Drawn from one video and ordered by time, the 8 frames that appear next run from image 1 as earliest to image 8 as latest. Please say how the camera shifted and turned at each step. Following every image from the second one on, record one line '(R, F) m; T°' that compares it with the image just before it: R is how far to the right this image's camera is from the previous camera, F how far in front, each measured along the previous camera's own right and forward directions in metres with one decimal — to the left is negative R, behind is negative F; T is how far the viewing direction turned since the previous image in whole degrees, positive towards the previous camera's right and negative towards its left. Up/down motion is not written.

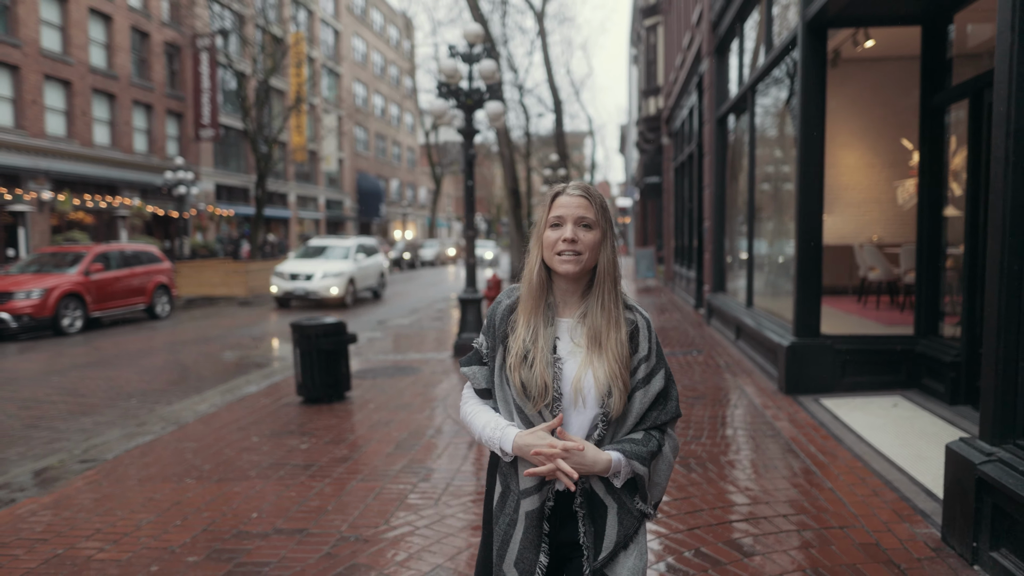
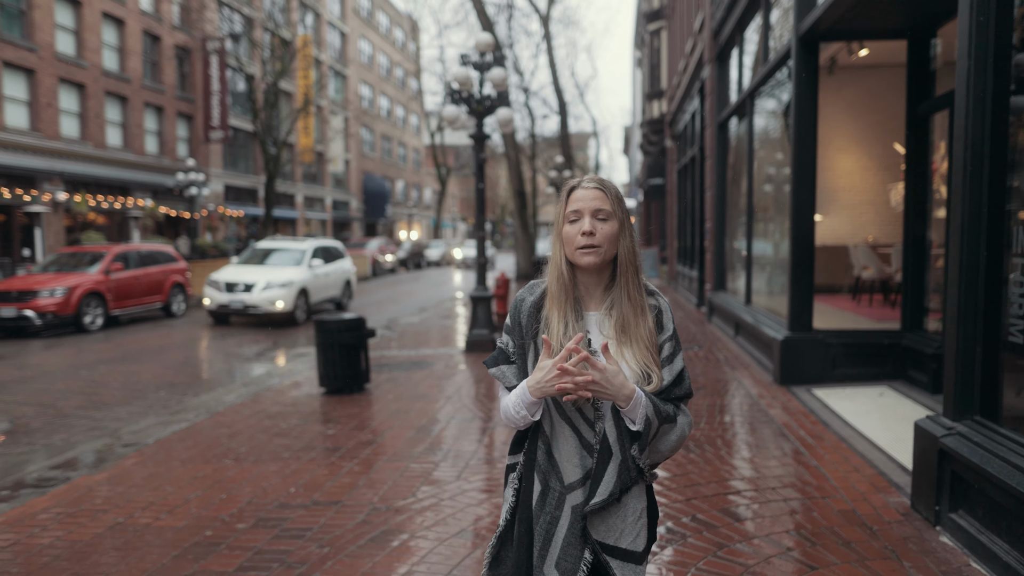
(-0.1, -0.4) m; 0°
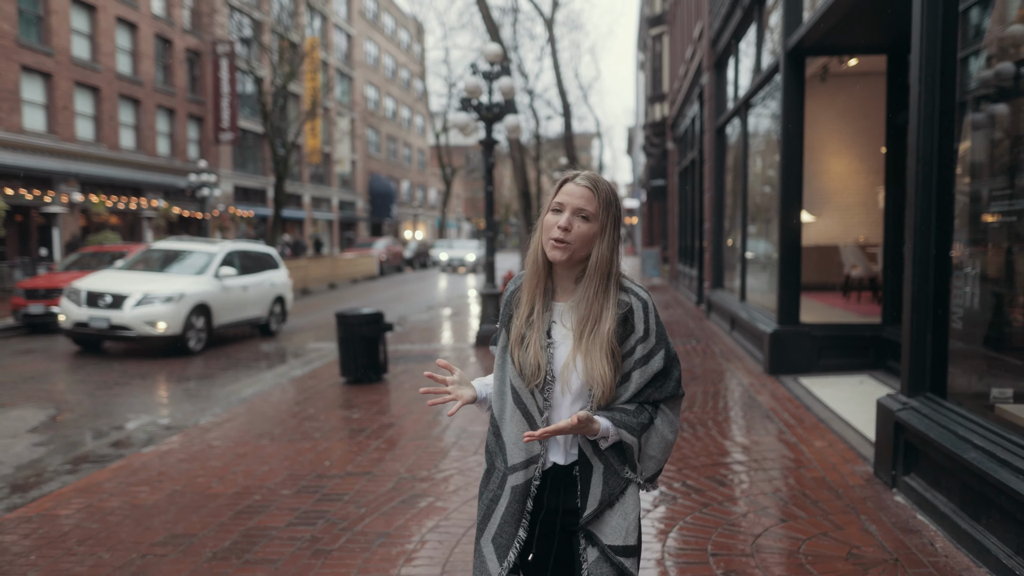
(-0.1, -0.5) m; 0°
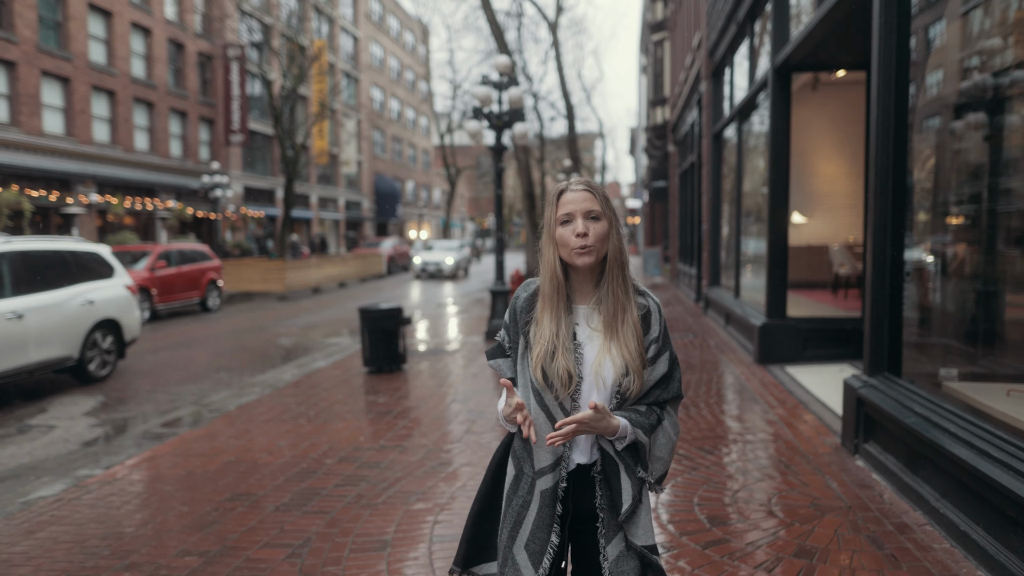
(-0.1, -0.6) m; 0°
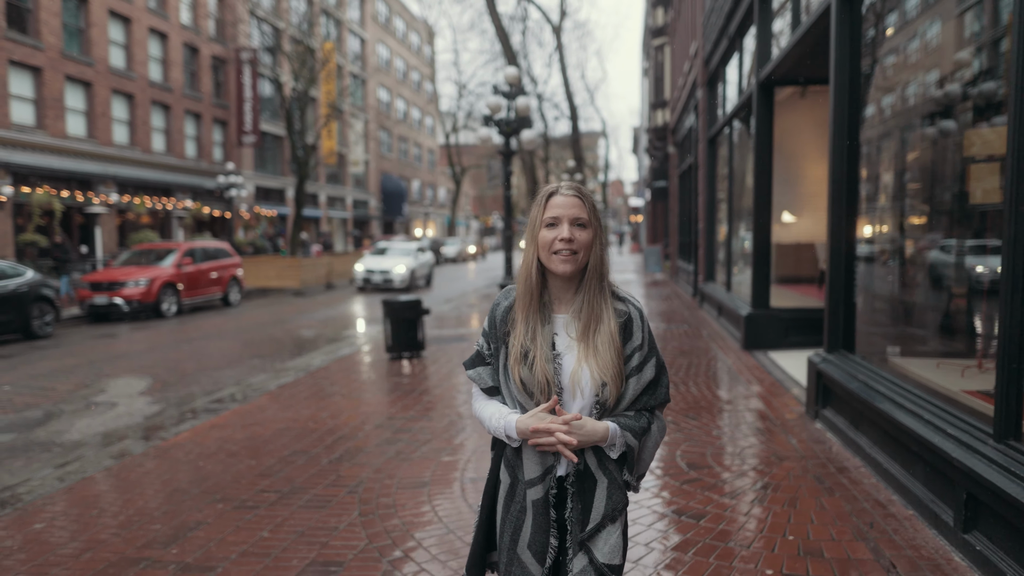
(-0.1, -0.9) m; 0°
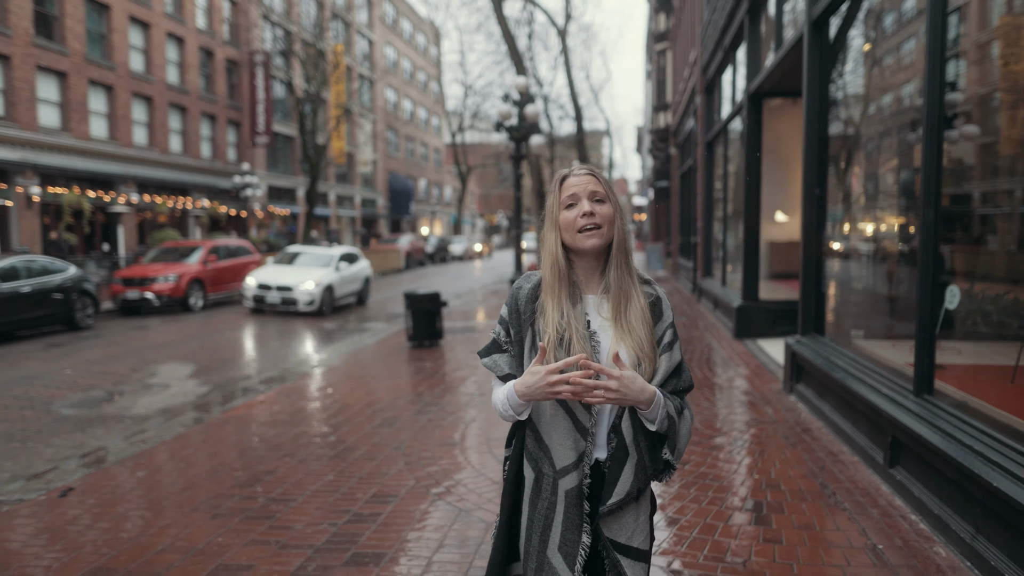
(-0.1, -0.9) m; 0°
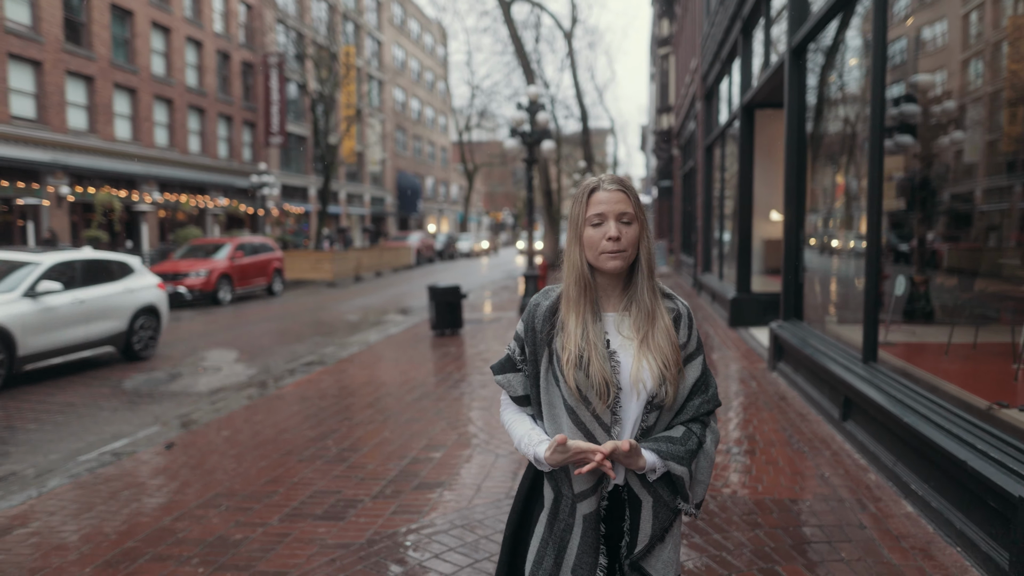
(-0.2, -1.0) m; 0°
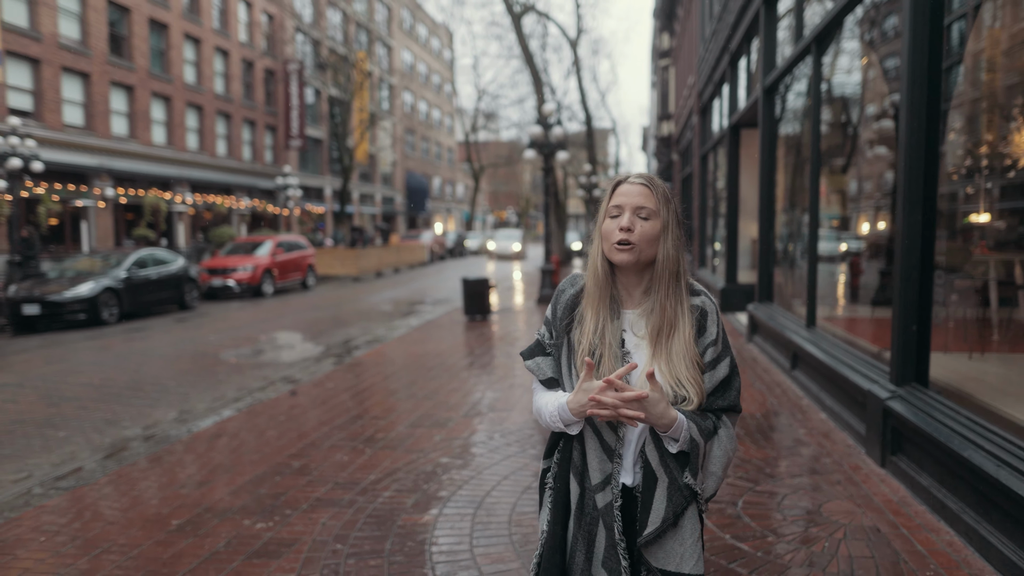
(-0.4, -1.9) m; 0°
